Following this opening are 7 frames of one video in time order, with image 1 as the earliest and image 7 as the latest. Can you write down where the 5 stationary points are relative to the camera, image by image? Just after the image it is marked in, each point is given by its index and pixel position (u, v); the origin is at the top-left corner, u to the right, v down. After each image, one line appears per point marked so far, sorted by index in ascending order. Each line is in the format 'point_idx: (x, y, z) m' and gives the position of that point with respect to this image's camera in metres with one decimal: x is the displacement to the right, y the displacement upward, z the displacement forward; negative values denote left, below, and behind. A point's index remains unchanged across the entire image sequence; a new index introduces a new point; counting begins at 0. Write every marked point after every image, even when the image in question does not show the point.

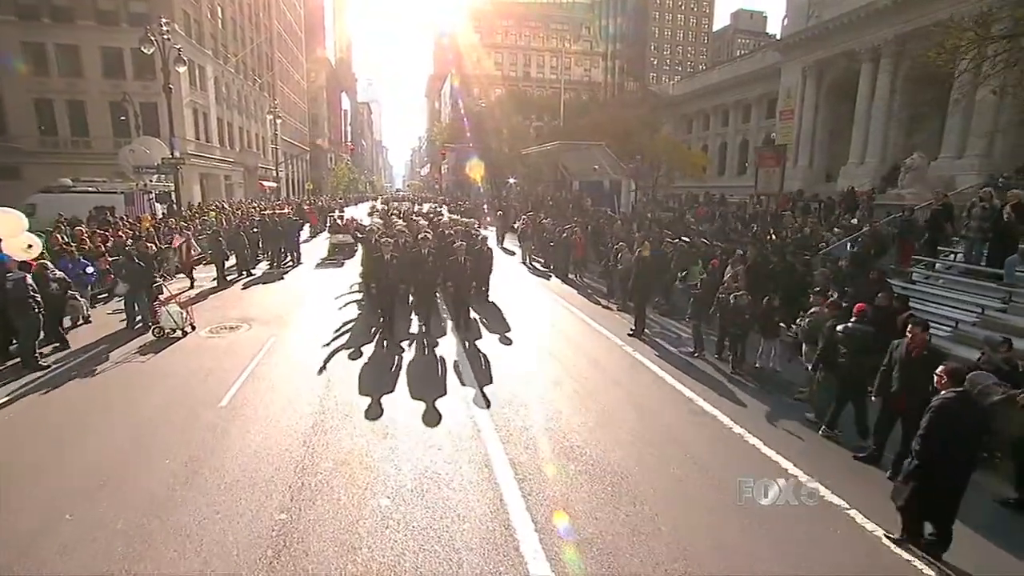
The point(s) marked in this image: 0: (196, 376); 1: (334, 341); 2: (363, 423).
0: (-4.7, -1.3, +7.9) m
1: (-3.2, -1.0, +9.5) m
2: (-1.7, -1.7, +6.4) m
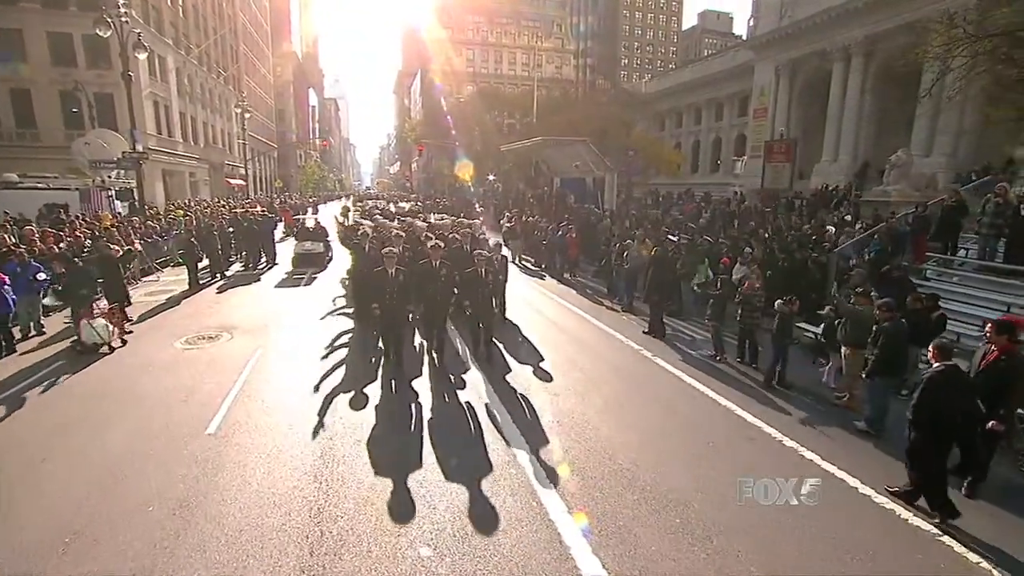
0: (-4.3, -1.4, +6.9) m
1: (-3.0, -1.1, +8.6) m
2: (-1.3, -1.7, +5.6) m
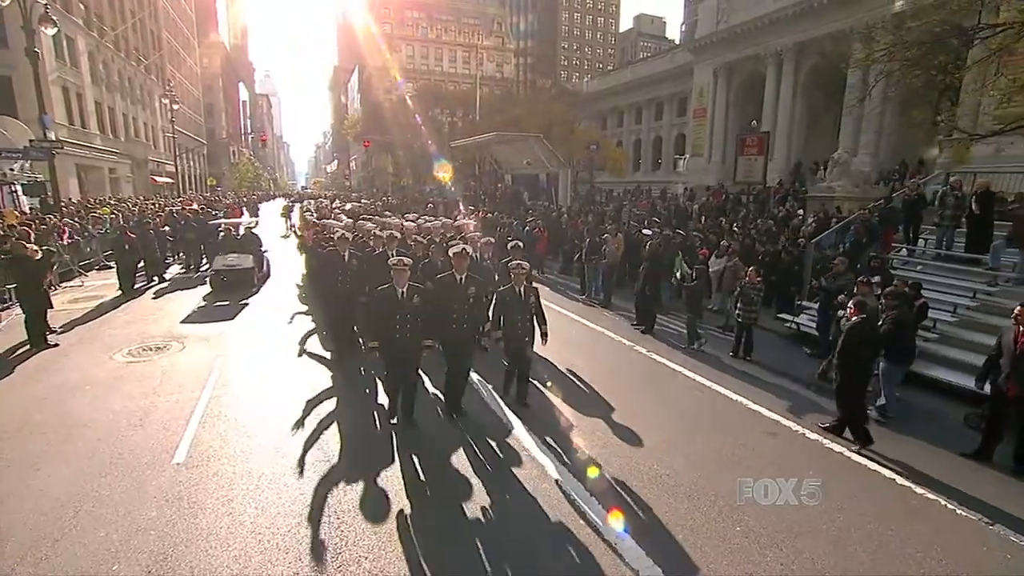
0: (-4.2, -1.4, +5.8) m
1: (-3.0, -1.1, +7.6) m
2: (-1.0, -1.7, +4.8) m
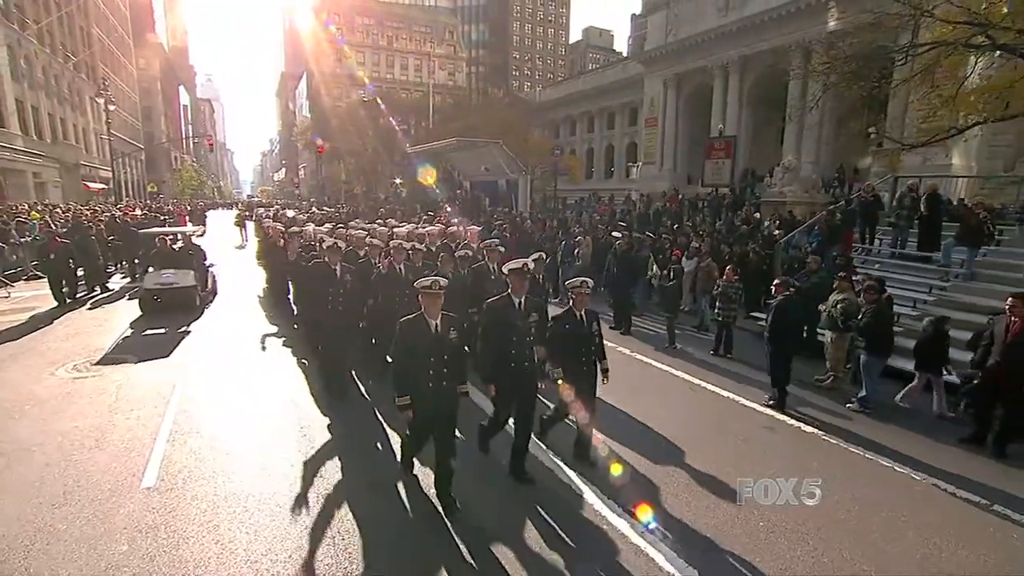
0: (-4.2, -1.5, +5.1) m
1: (-3.2, -1.2, +7.0) m
2: (-0.9, -1.7, +4.4) m
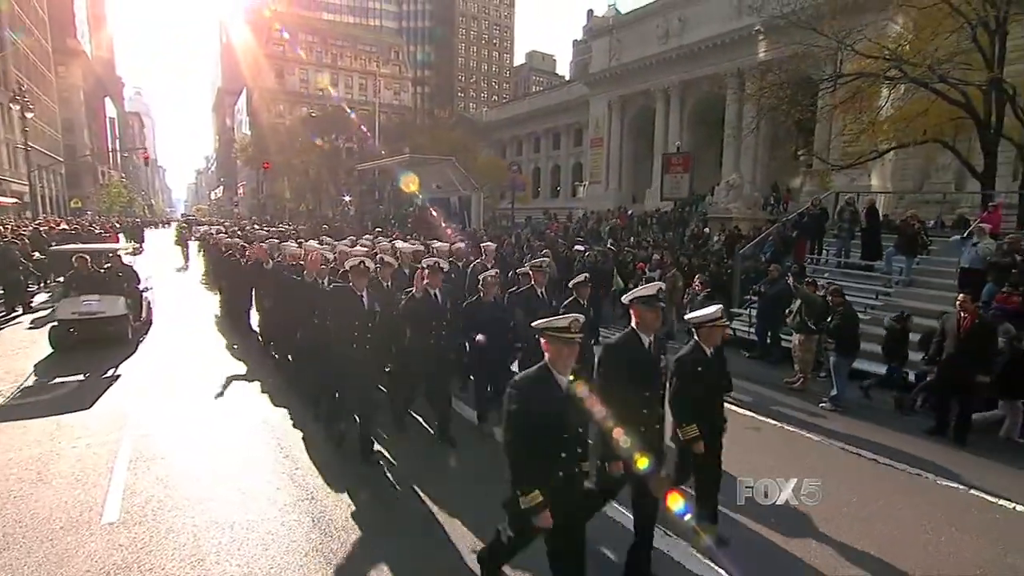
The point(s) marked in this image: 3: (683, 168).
0: (-4.1, -1.6, +4.5) m
1: (-3.4, -1.3, +6.5) m
2: (-0.9, -1.7, +4.1) m
3: (+4.3, +3.0, +13.3) m
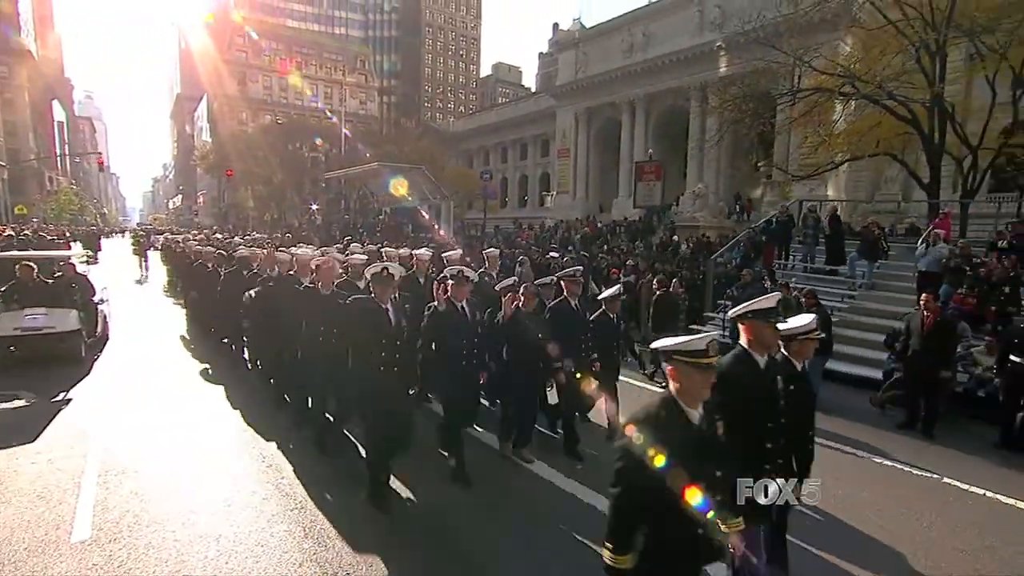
0: (-4.2, -1.6, +4.1) m
1: (-3.5, -1.4, +6.2) m
2: (-0.9, -1.7, +4.0) m
3: (+3.7, +2.9, +13.5) m
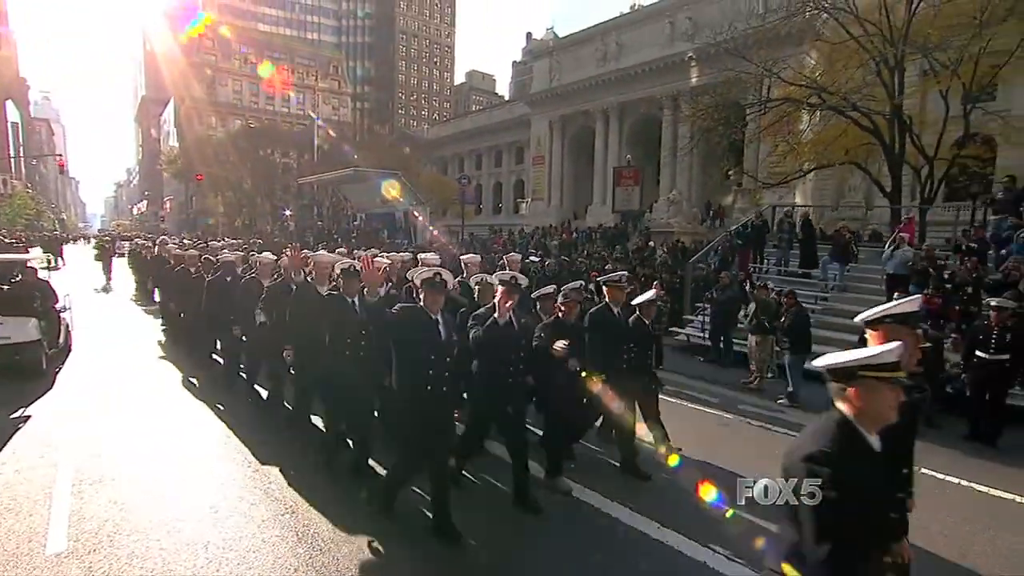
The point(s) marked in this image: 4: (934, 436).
0: (-4.2, -1.6, +3.9) m
1: (-3.6, -1.4, +6.0) m
2: (-0.9, -1.7, +3.9) m
3: (+3.2, +2.8, +13.7) m
4: (+5.5, -1.9, +7.0) m
